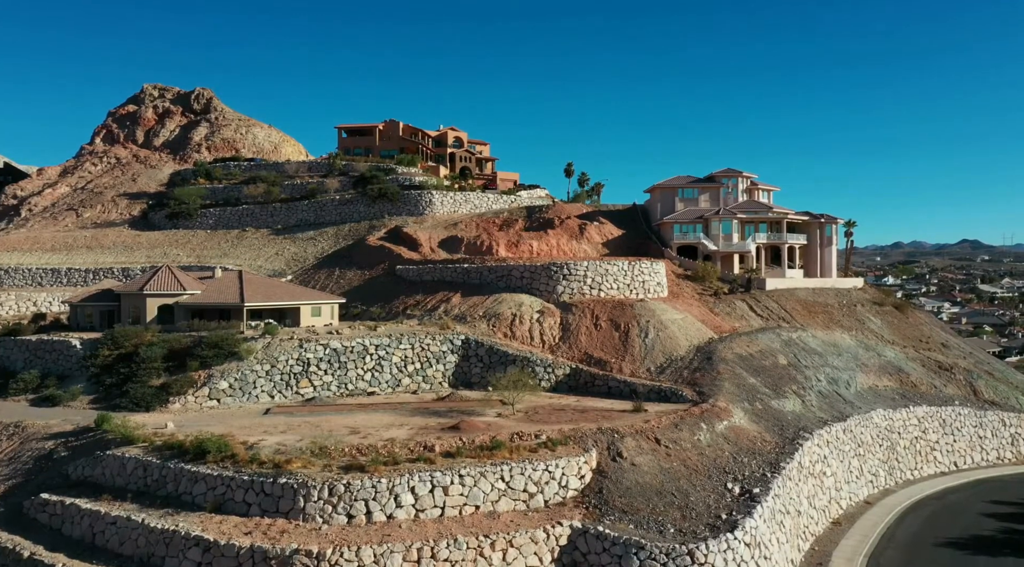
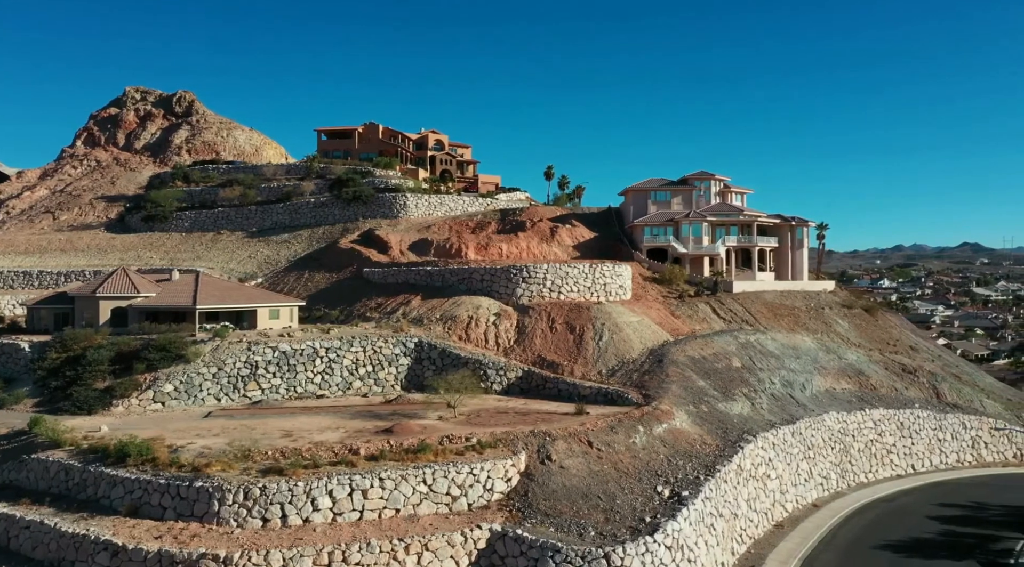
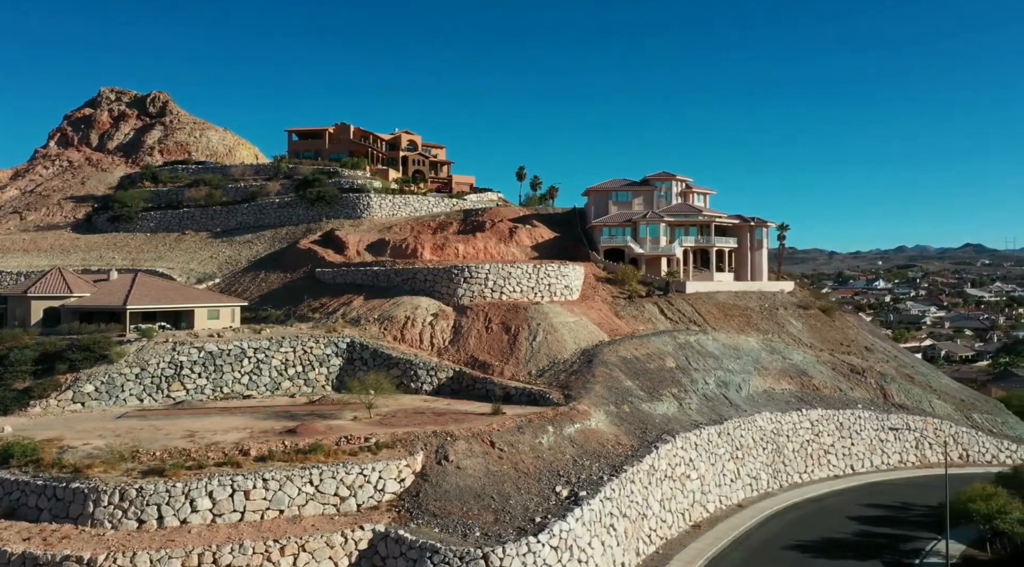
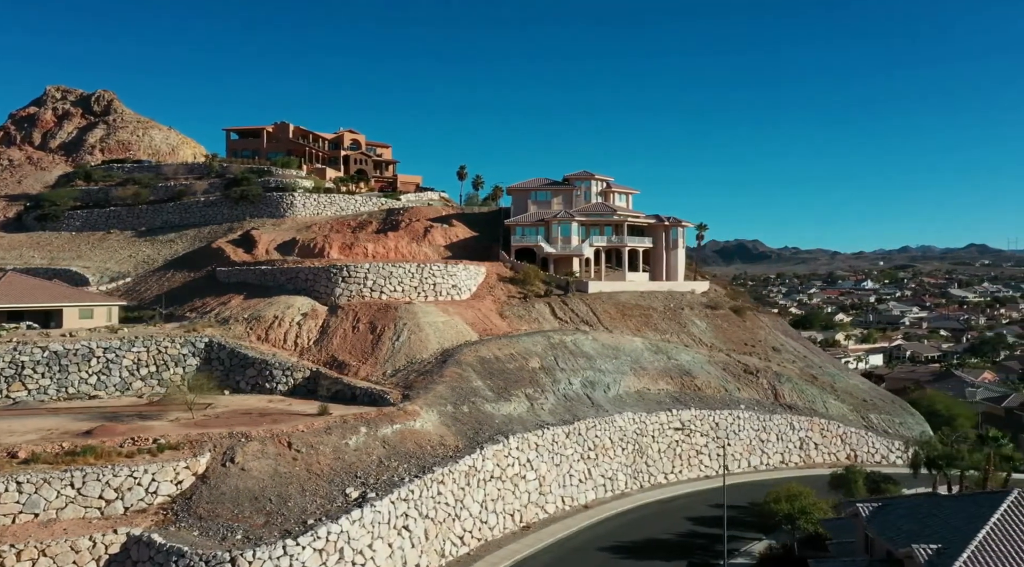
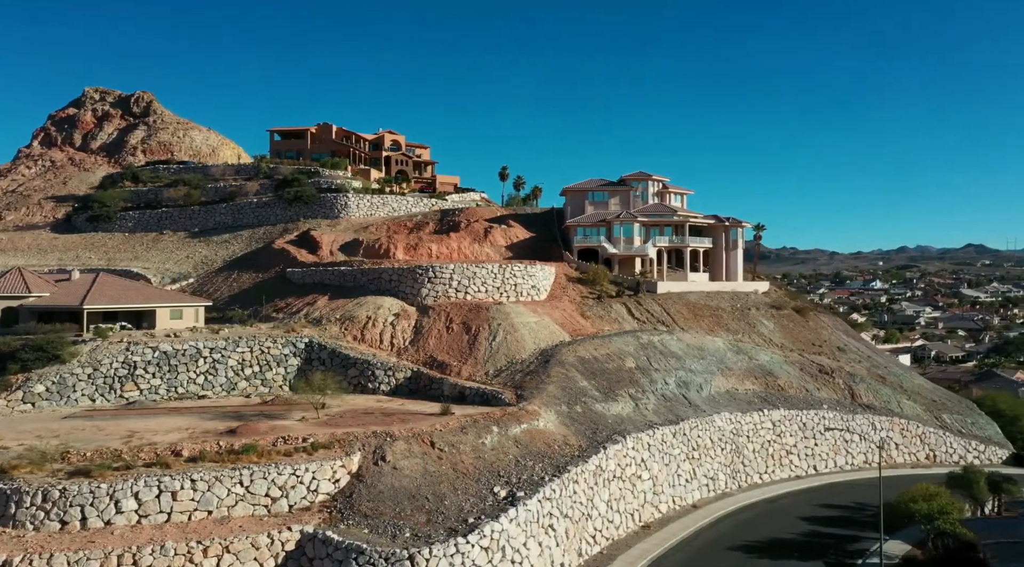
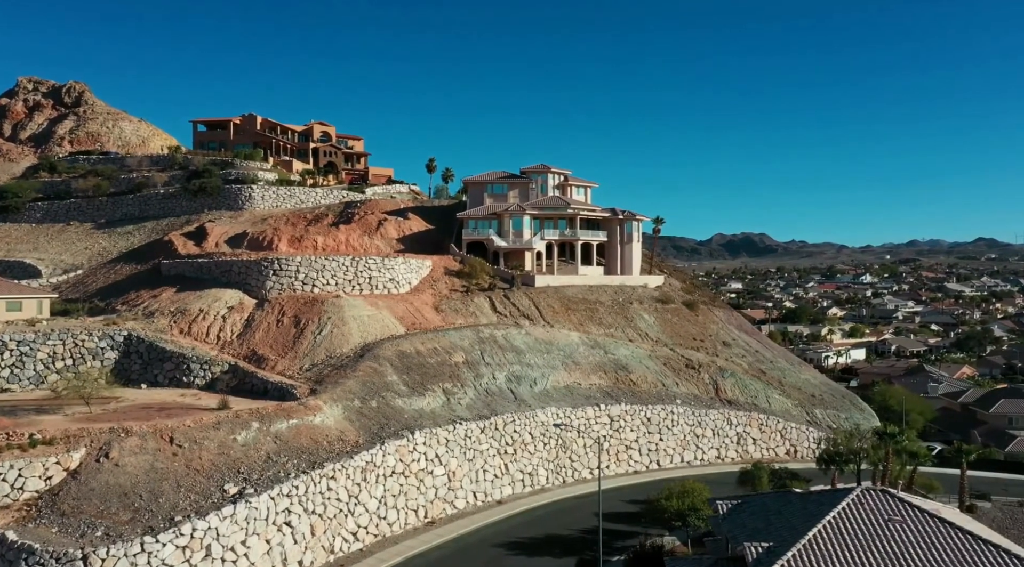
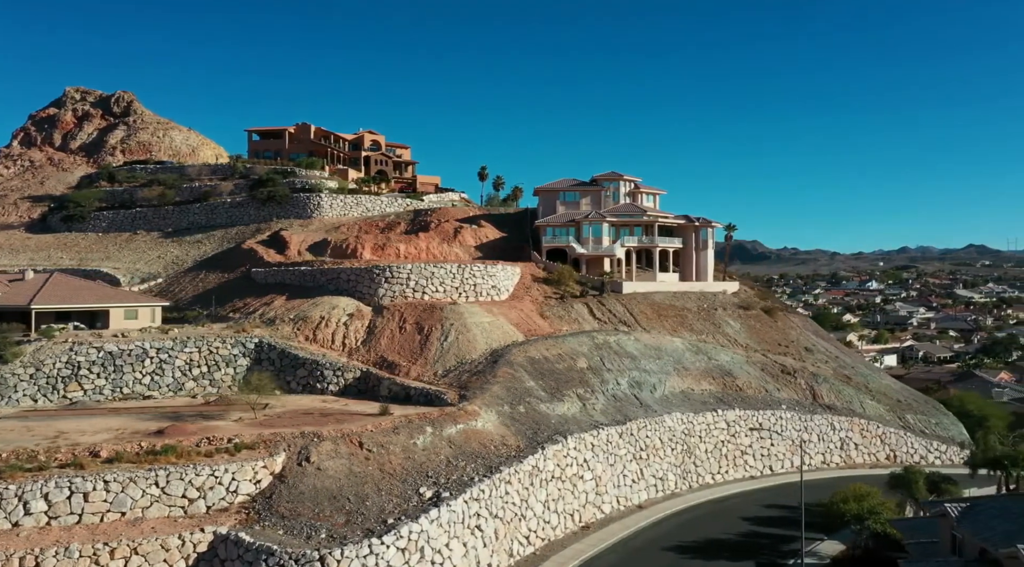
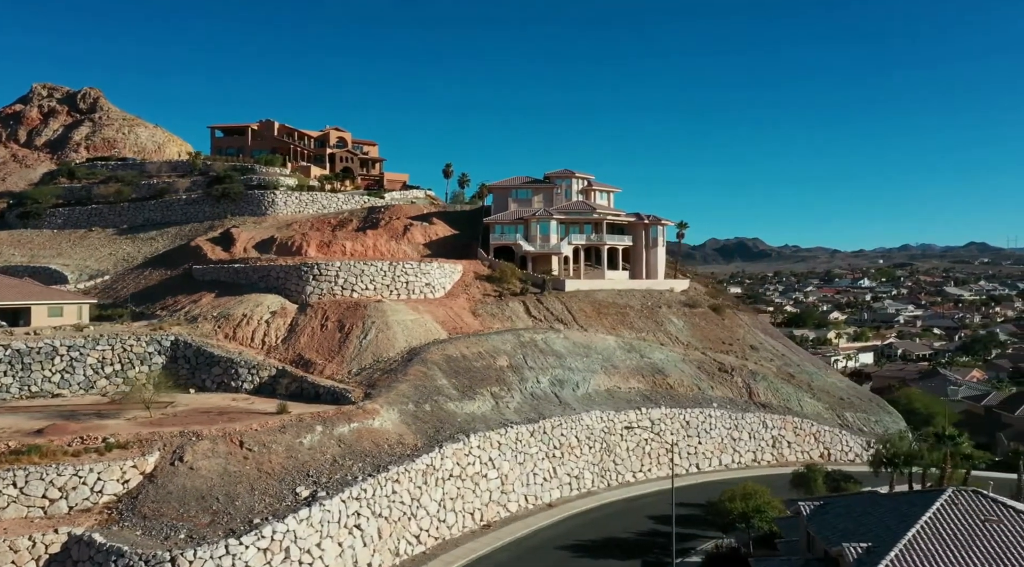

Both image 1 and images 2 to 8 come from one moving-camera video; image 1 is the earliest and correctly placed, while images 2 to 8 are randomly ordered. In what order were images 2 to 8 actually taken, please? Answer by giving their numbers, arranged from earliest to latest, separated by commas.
2, 3, 5, 7, 4, 8, 6
